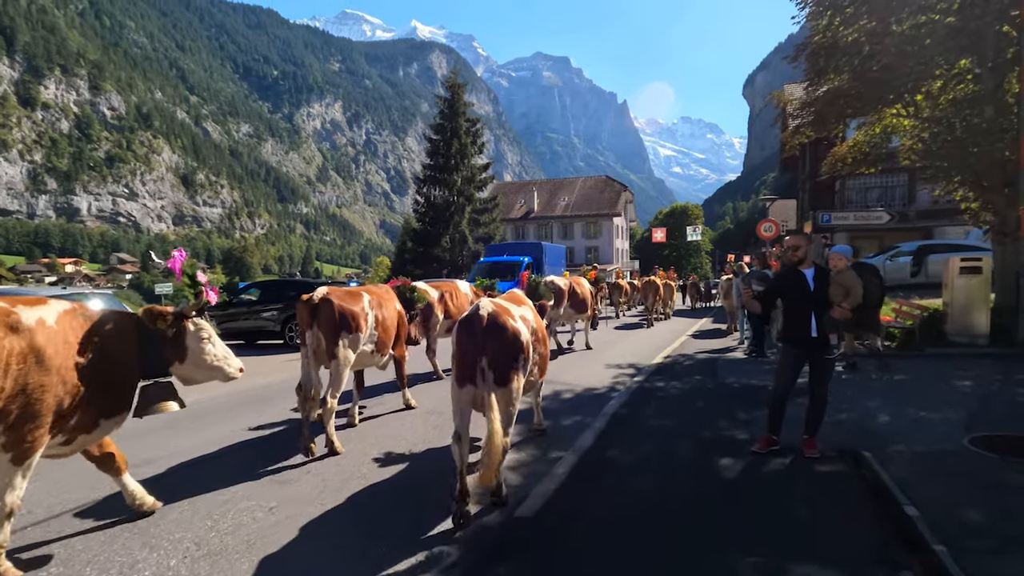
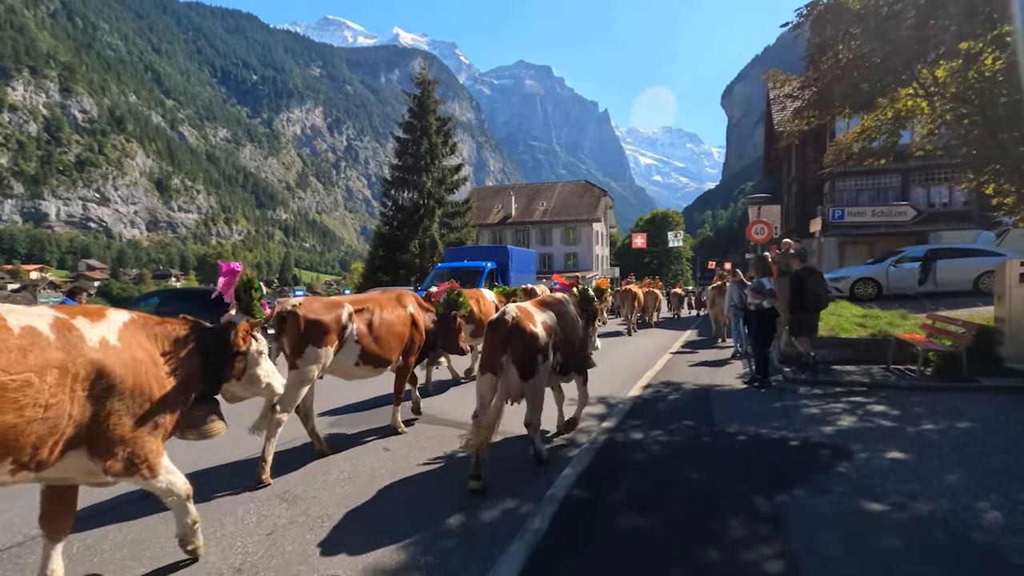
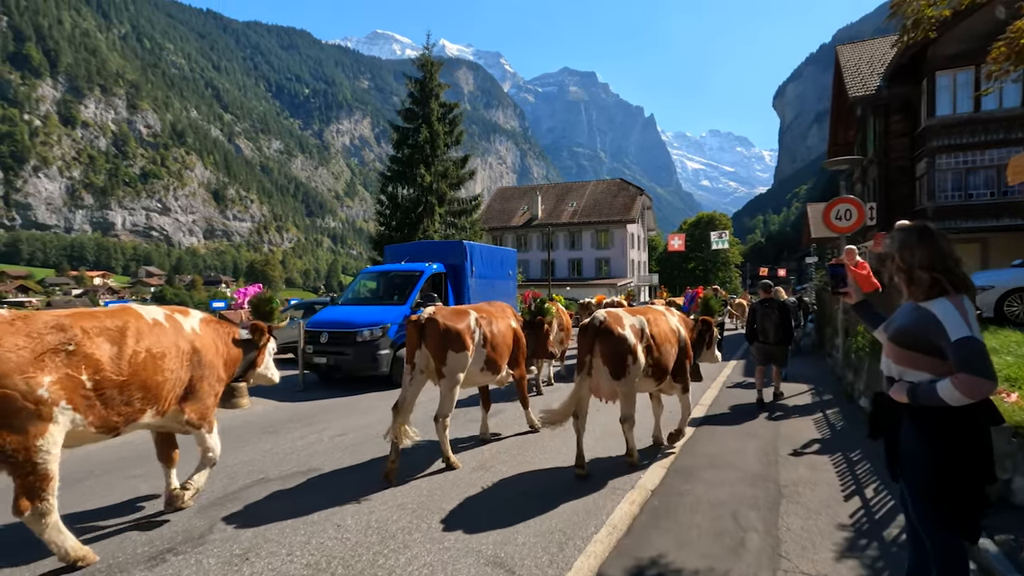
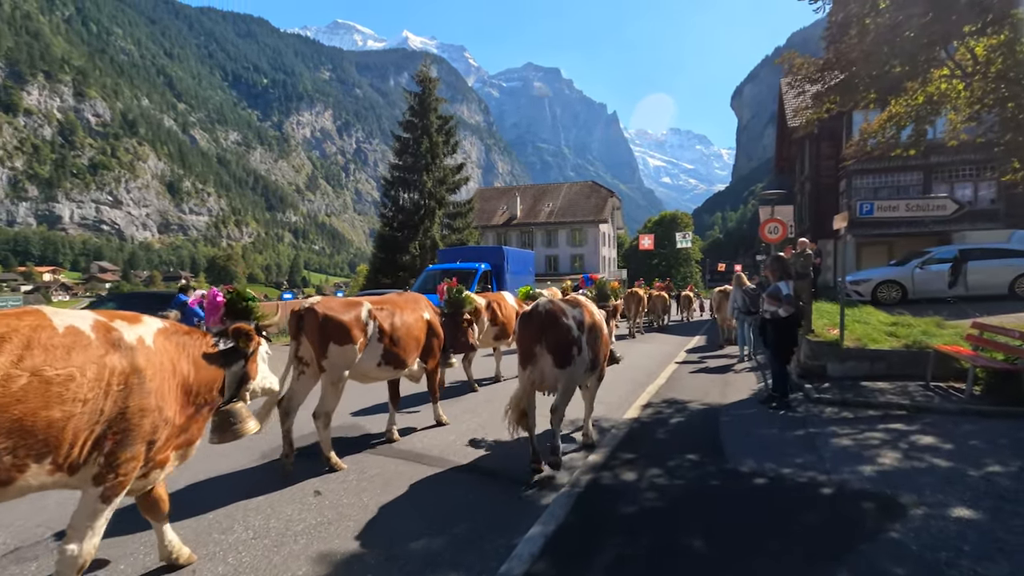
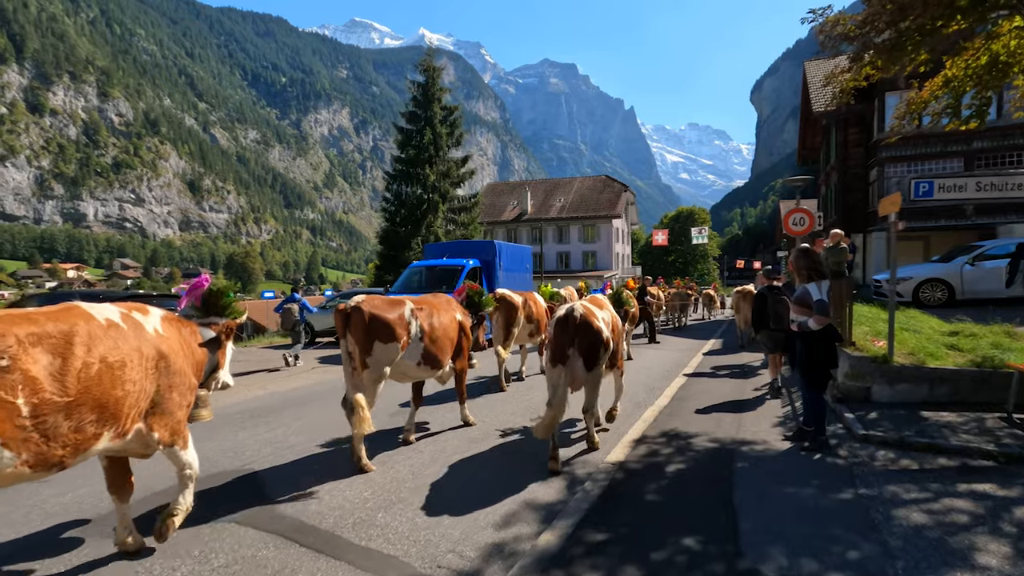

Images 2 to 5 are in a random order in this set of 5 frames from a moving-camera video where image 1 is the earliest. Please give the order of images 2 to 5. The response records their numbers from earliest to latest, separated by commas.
2, 4, 5, 3
